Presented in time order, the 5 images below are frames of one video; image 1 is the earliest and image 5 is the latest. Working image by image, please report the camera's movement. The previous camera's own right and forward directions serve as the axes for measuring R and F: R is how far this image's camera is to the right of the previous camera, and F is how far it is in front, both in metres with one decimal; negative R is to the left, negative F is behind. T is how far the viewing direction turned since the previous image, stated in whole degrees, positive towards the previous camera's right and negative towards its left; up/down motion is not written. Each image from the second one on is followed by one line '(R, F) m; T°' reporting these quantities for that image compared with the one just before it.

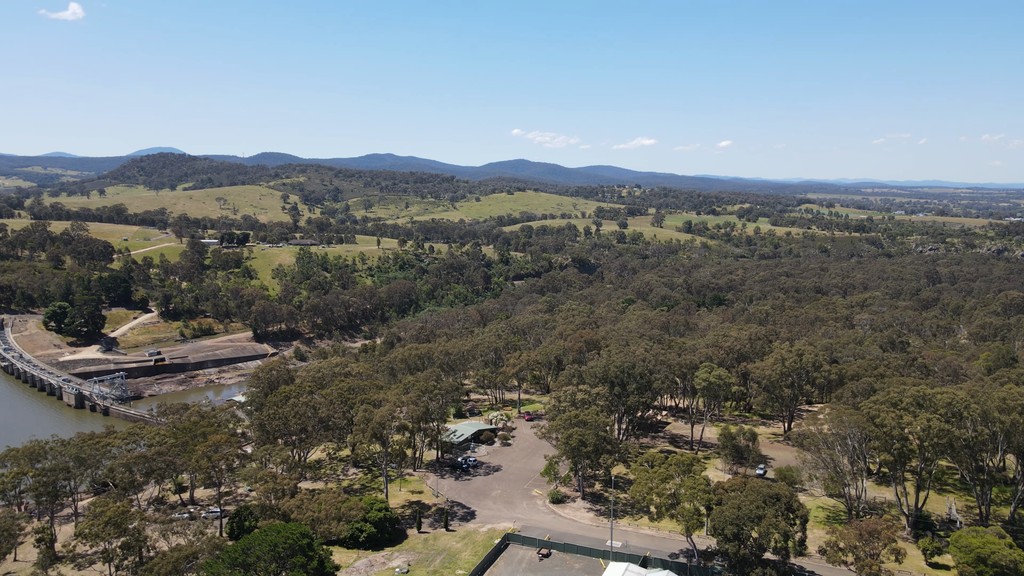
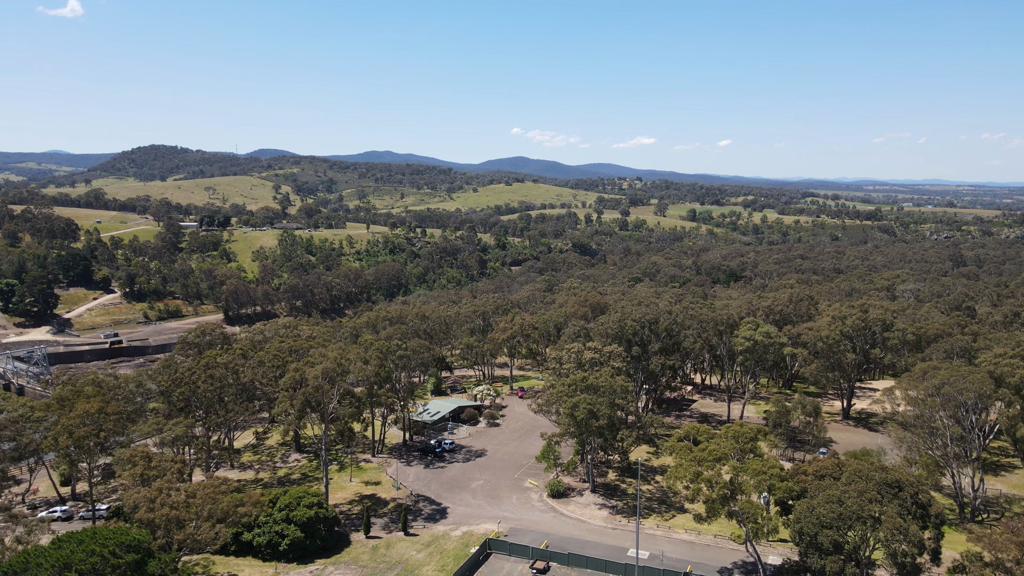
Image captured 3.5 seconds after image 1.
(+0.8, +13.8) m; 0°
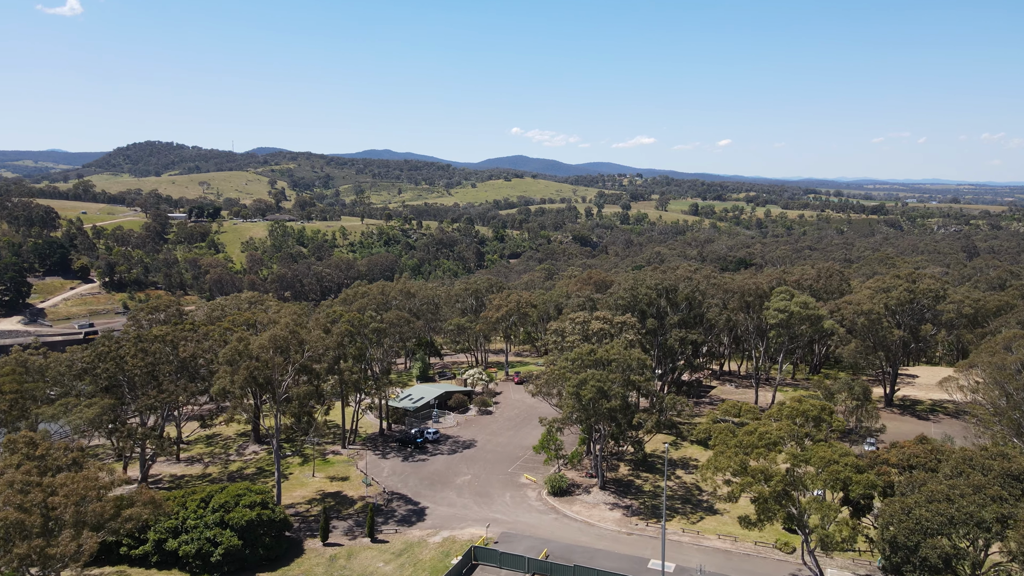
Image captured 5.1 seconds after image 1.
(+0.3, +6.8) m; 0°
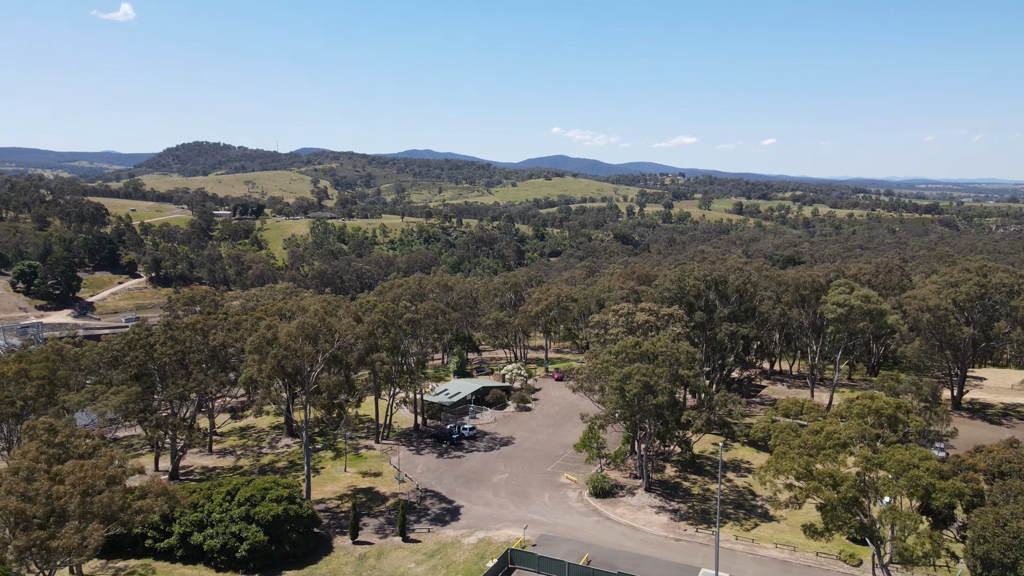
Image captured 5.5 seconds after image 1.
(0.0, +1.7) m; -3°
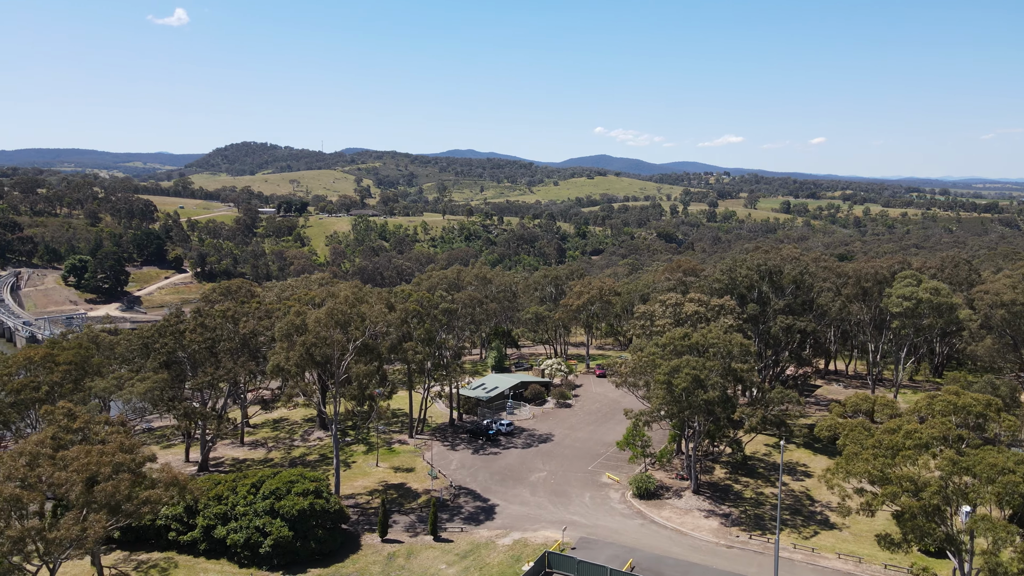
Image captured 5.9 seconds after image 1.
(0.0, +1.7) m; -3°
